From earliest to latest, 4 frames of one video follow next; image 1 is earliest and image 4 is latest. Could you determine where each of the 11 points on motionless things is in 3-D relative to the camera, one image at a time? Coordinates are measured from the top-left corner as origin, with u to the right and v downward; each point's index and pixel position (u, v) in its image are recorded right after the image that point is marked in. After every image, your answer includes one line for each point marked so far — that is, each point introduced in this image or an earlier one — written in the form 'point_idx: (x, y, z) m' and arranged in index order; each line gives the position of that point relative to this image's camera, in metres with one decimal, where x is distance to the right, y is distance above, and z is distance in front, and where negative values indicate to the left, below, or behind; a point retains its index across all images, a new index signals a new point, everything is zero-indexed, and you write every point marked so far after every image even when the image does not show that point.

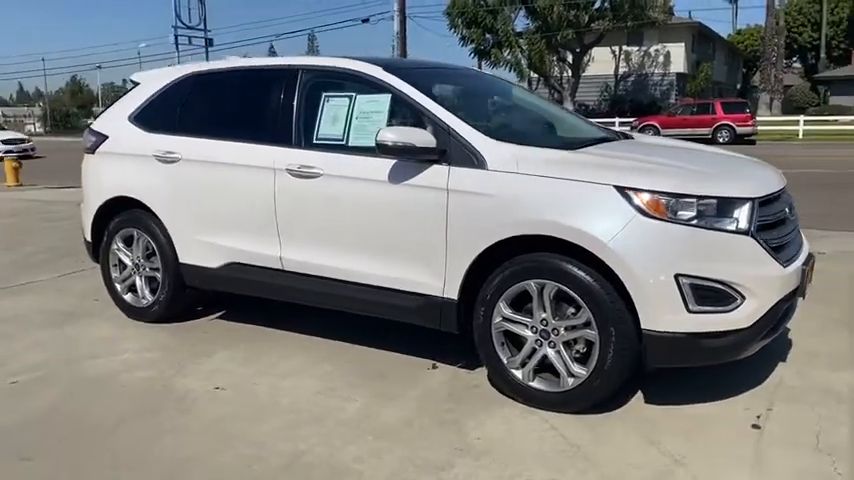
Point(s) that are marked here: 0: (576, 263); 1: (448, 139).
0: (+0.7, -0.1, +3.6) m
1: (+0.1, +0.5, +3.9) m
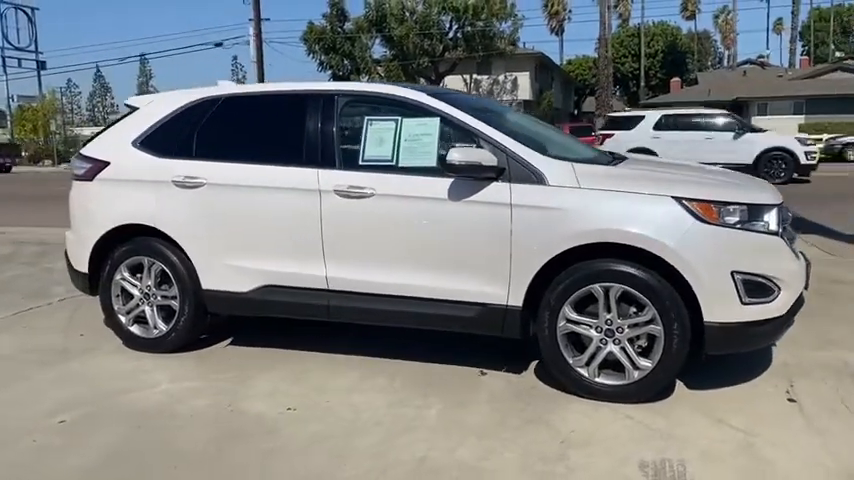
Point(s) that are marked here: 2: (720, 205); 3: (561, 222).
0: (+1.1, -0.1, +4.0) m
1: (+0.4, +0.5, +4.2) m
2: (+1.5, +0.2, +3.9) m
3: (+0.7, +0.1, +4.1) m
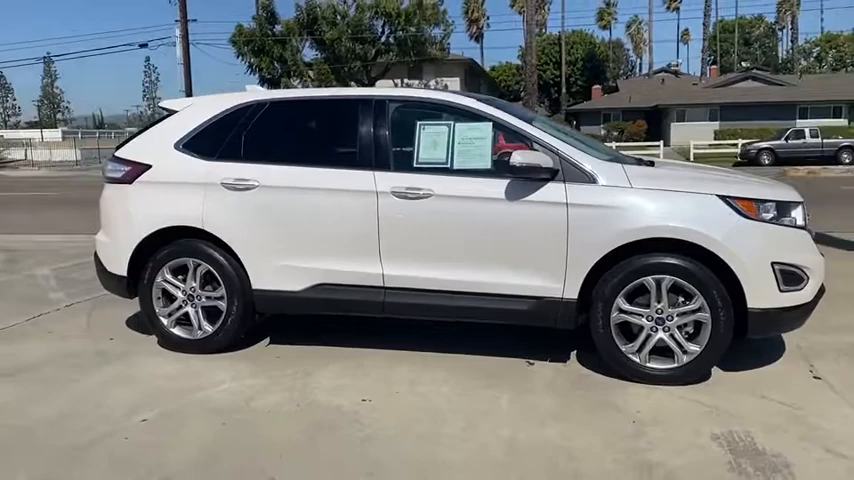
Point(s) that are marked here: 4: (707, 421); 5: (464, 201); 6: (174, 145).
0: (+1.5, -0.1, +4.4) m
1: (+0.8, +0.5, +4.5) m
2: (+1.9, +0.2, +4.4) m
3: (+1.1, +0.1, +4.4) m
4: (+1.5, -1.0, +3.9) m
5: (+0.2, +0.2, +4.6) m
6: (-1.7, +0.6, +5.1) m
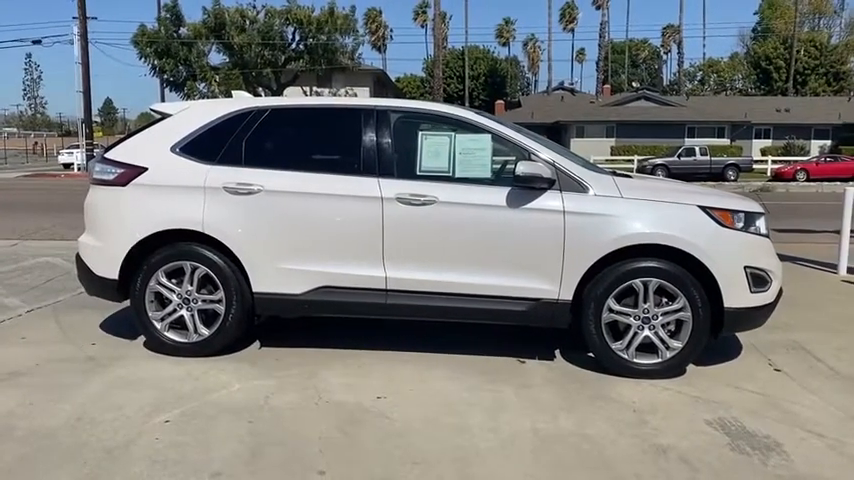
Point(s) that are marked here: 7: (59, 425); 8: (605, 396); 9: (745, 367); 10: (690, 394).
0: (+1.5, -0.2, +4.8) m
1: (+0.8, +0.4, +4.9) m
2: (+2.0, +0.2, +4.9) m
3: (+1.1, +0.1, +4.8) m
4: (+1.6, -1.0, +4.4) m
5: (+0.3, +0.2, +4.8) m
6: (-1.7, +0.6, +5.1) m
7: (-2.0, -1.0, +4.0) m
8: (+1.1, -0.9, +4.5) m
9: (+2.2, -0.9, +5.1) m
10: (+1.6, -0.9, +4.6) m
